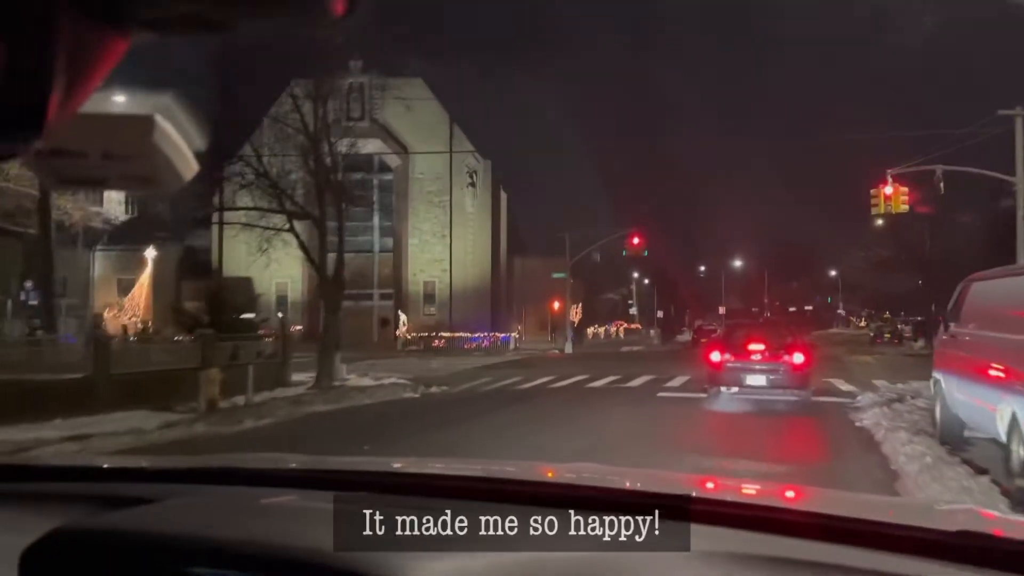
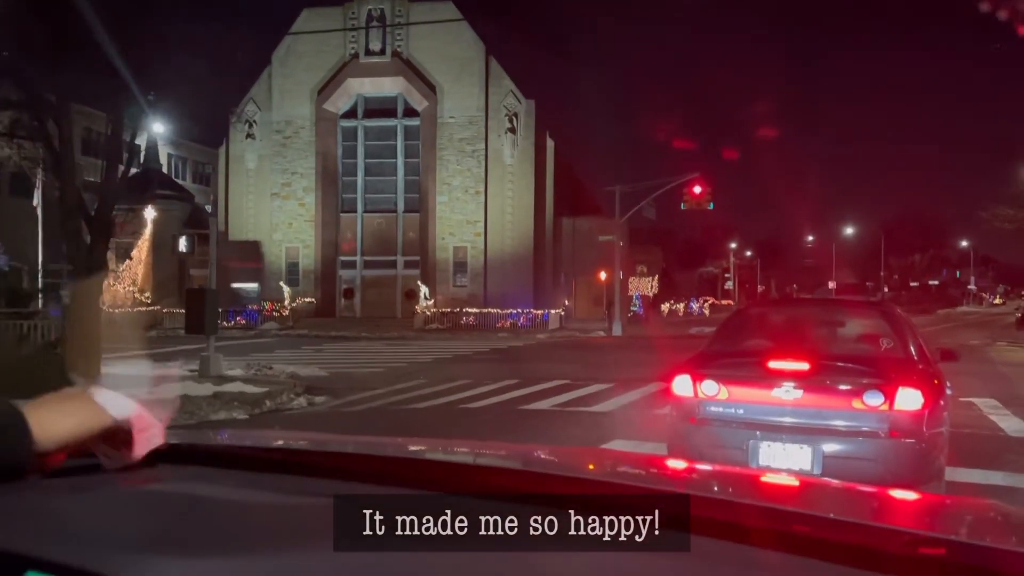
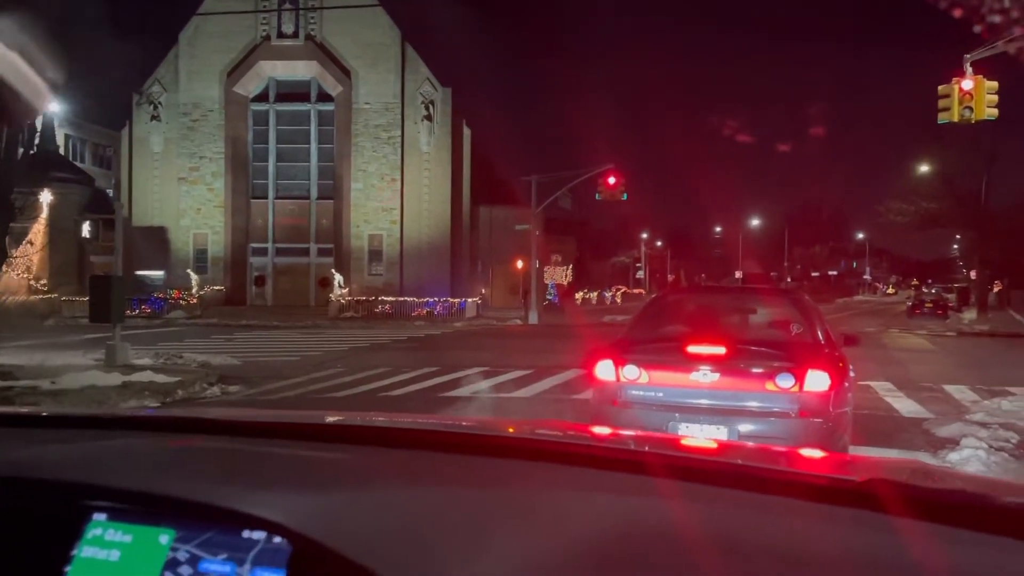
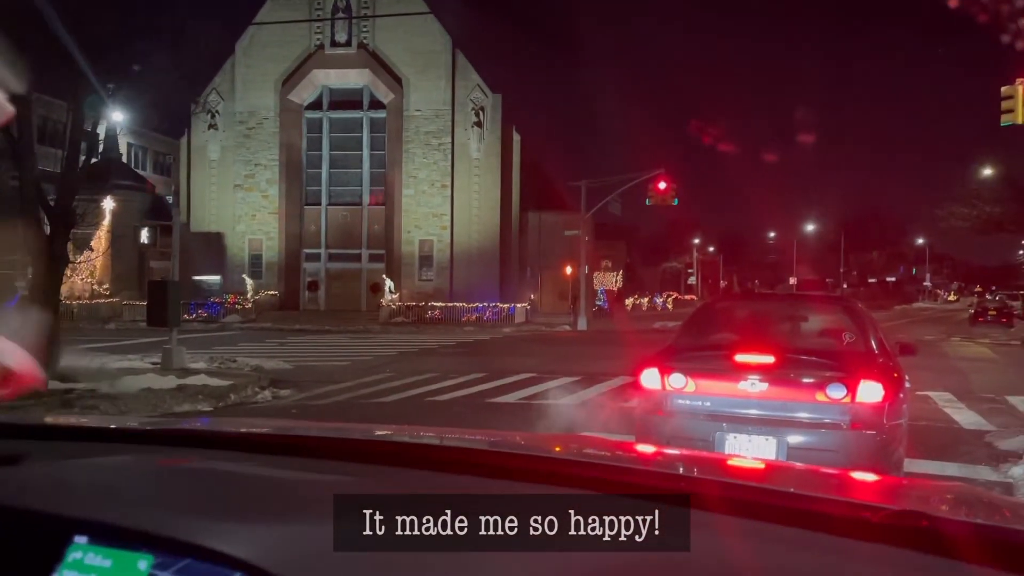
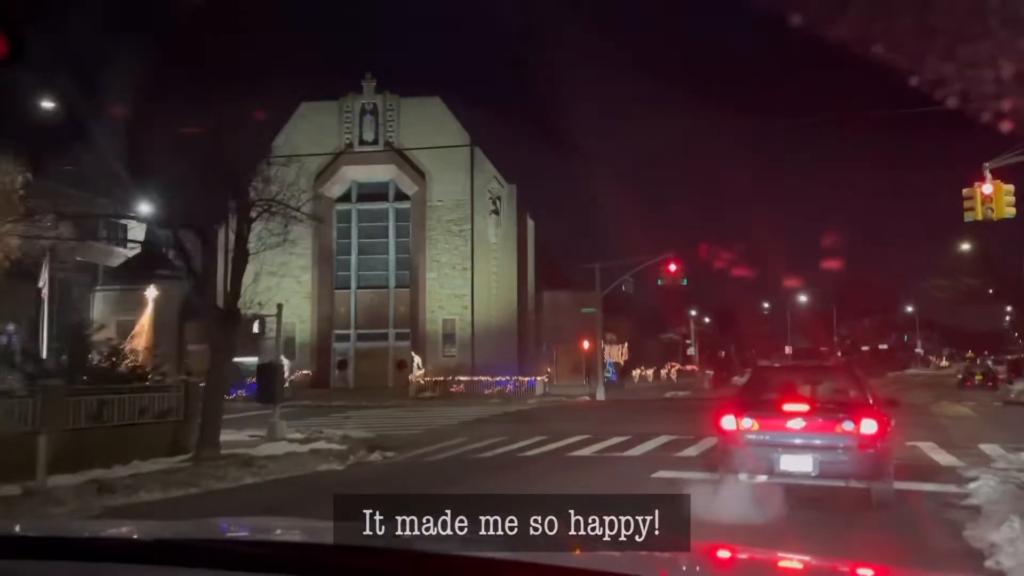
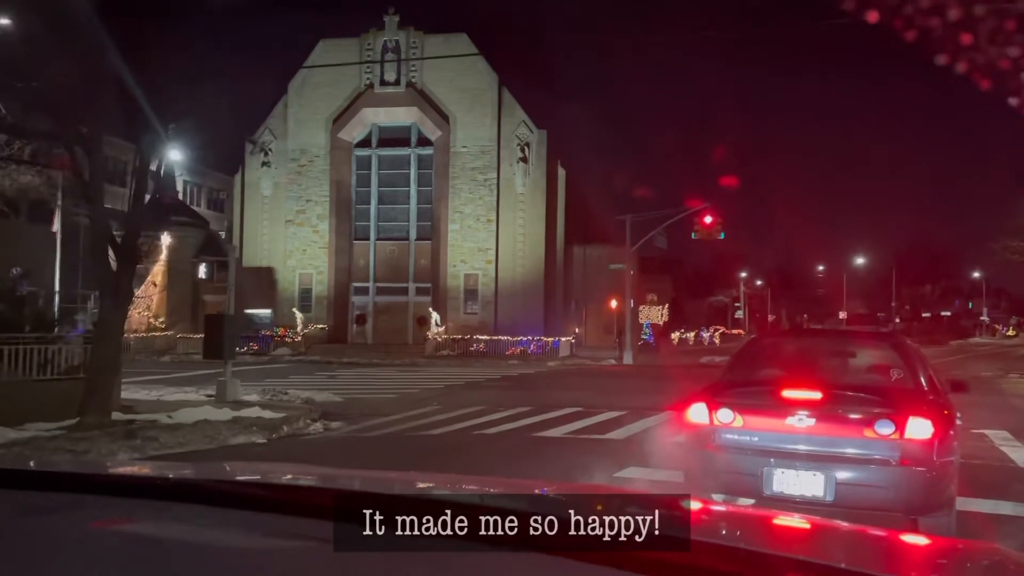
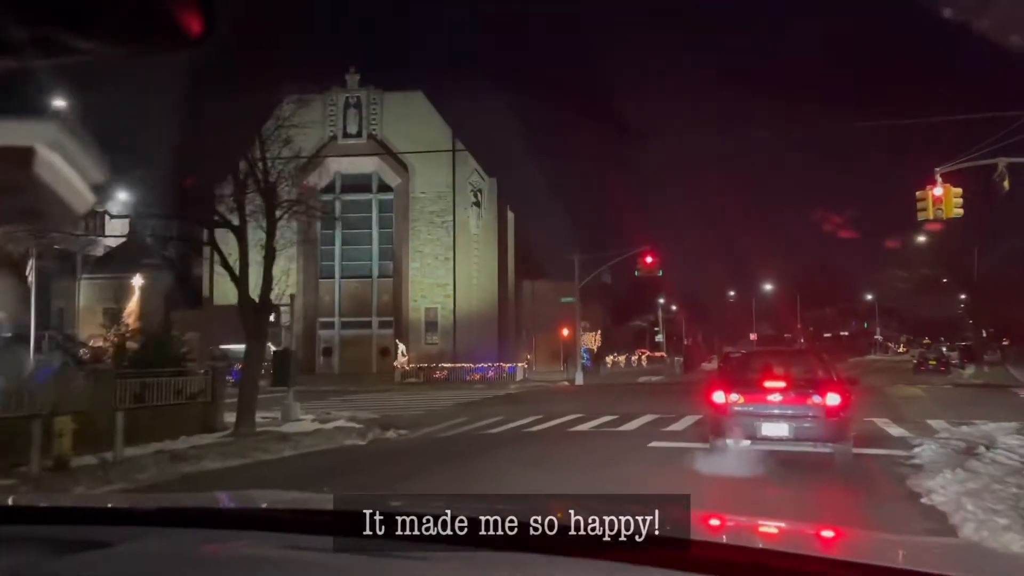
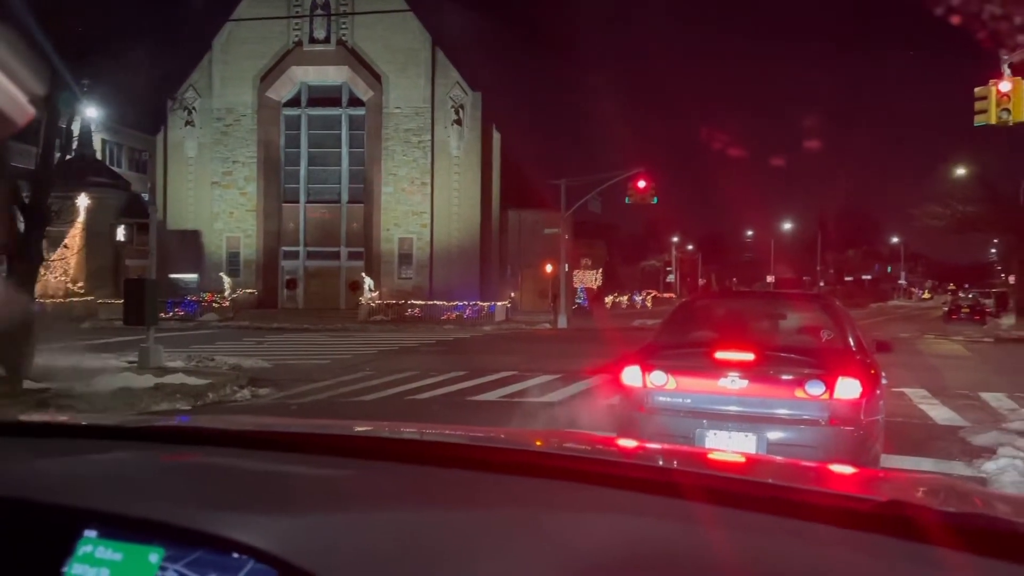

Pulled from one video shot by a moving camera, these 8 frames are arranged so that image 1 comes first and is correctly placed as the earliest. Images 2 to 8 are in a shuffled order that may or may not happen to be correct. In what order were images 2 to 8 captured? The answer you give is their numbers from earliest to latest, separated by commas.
7, 5, 6, 2, 4, 8, 3
